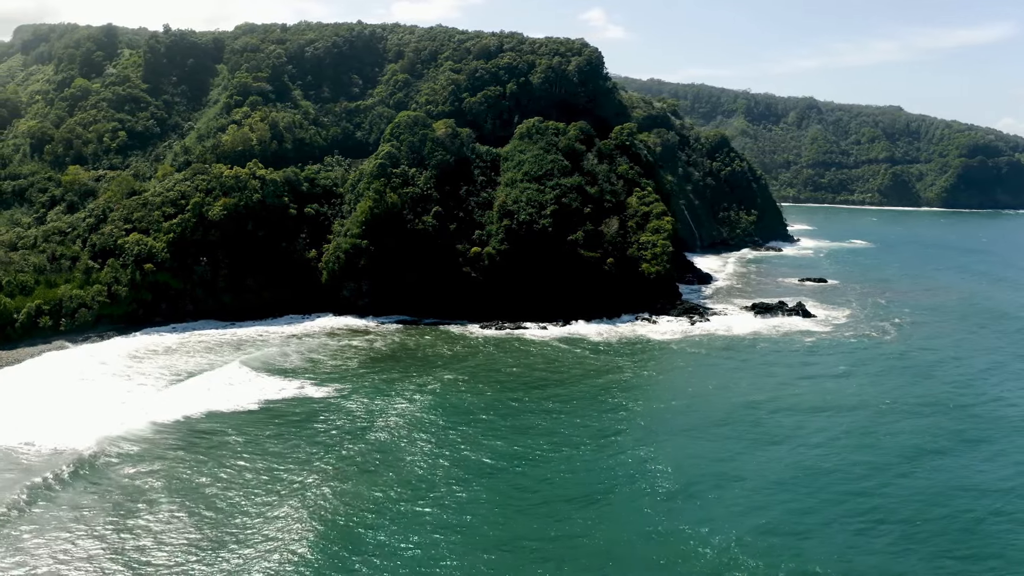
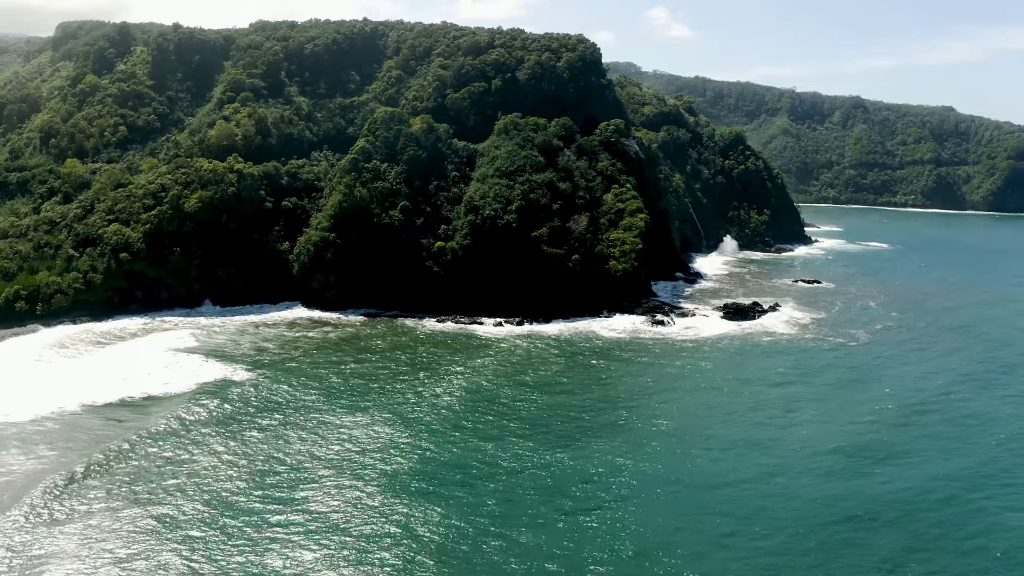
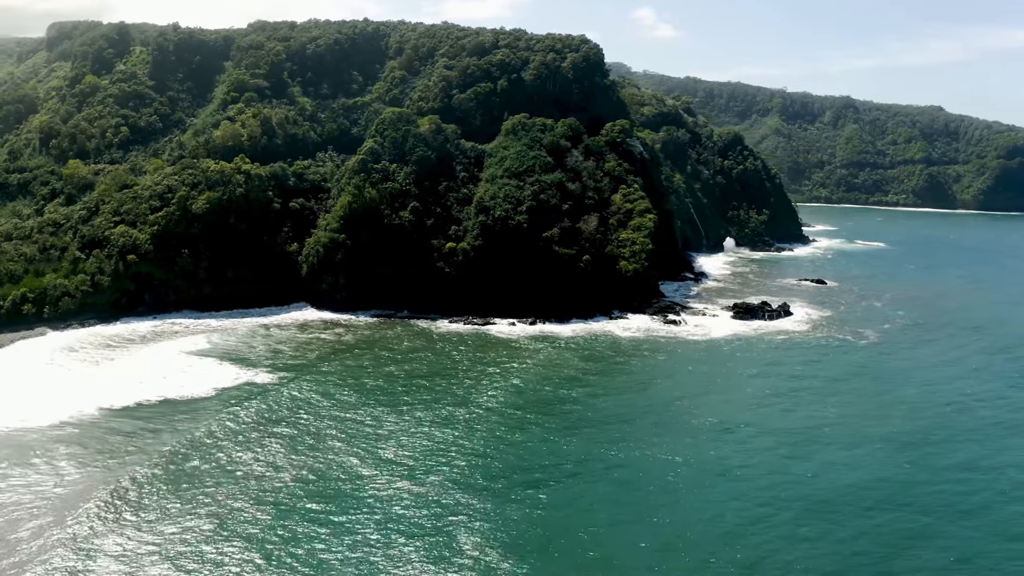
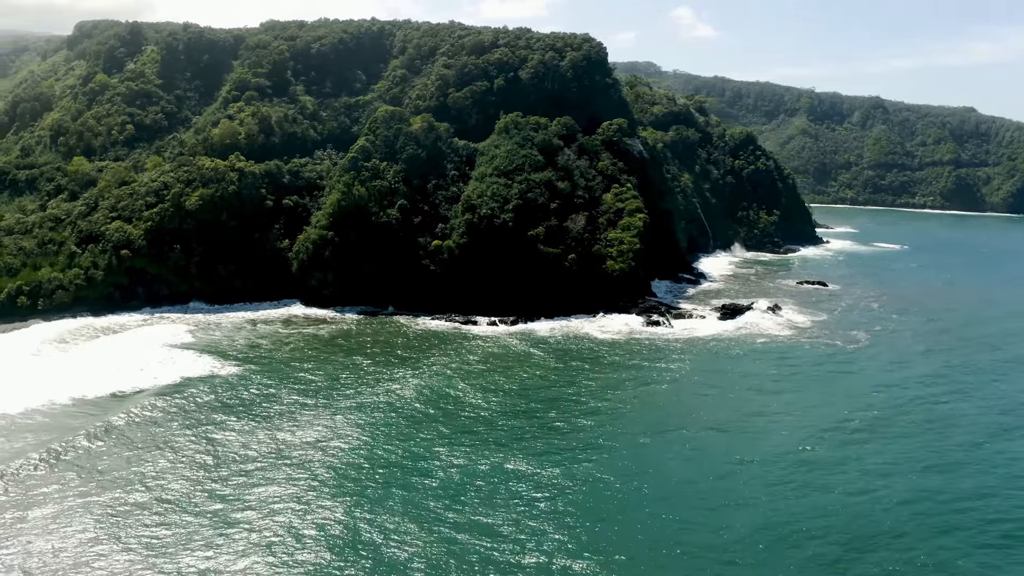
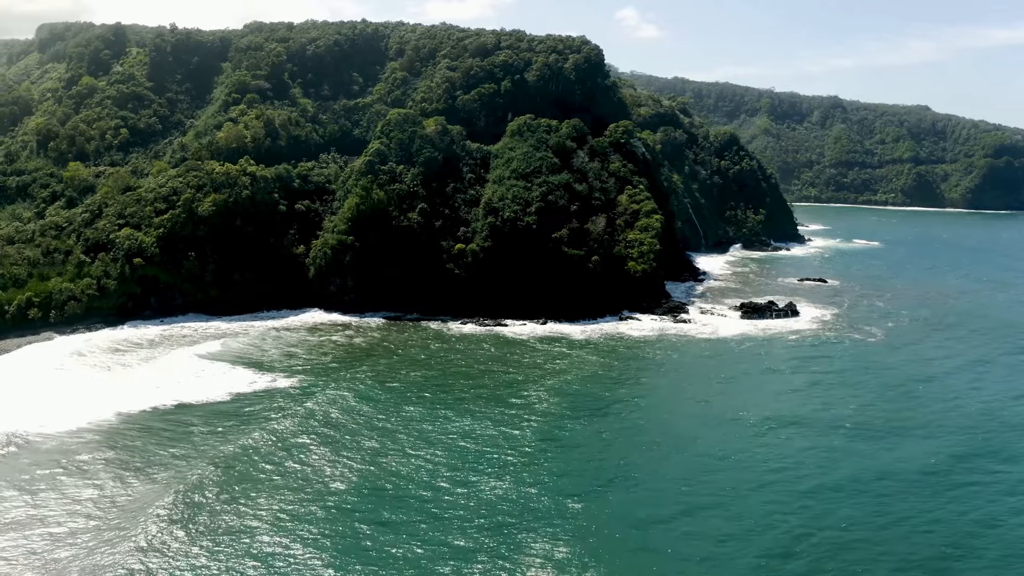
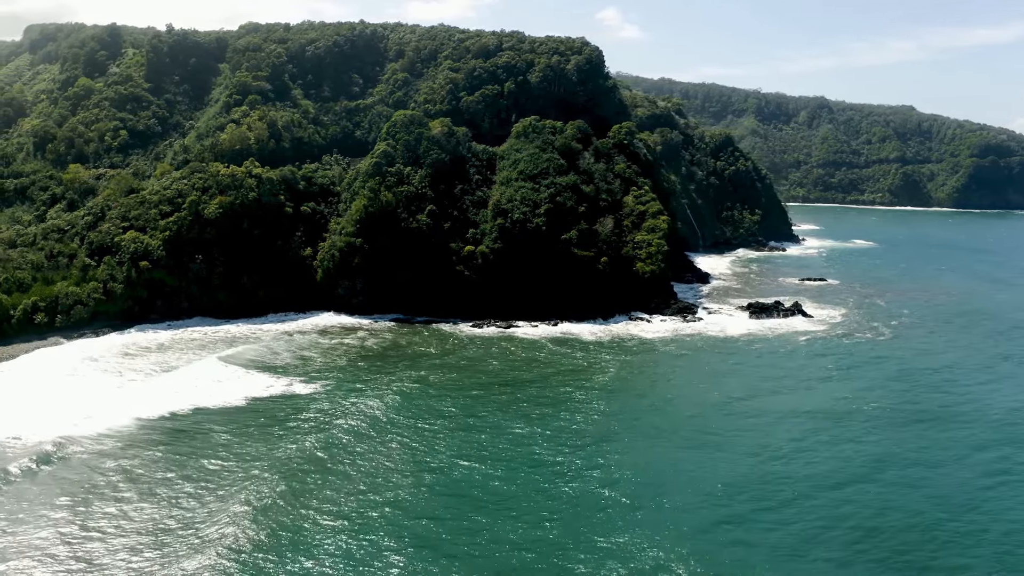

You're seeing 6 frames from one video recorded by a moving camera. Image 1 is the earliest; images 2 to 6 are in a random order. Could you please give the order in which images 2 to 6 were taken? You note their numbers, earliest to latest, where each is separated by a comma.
6, 5, 3, 2, 4
